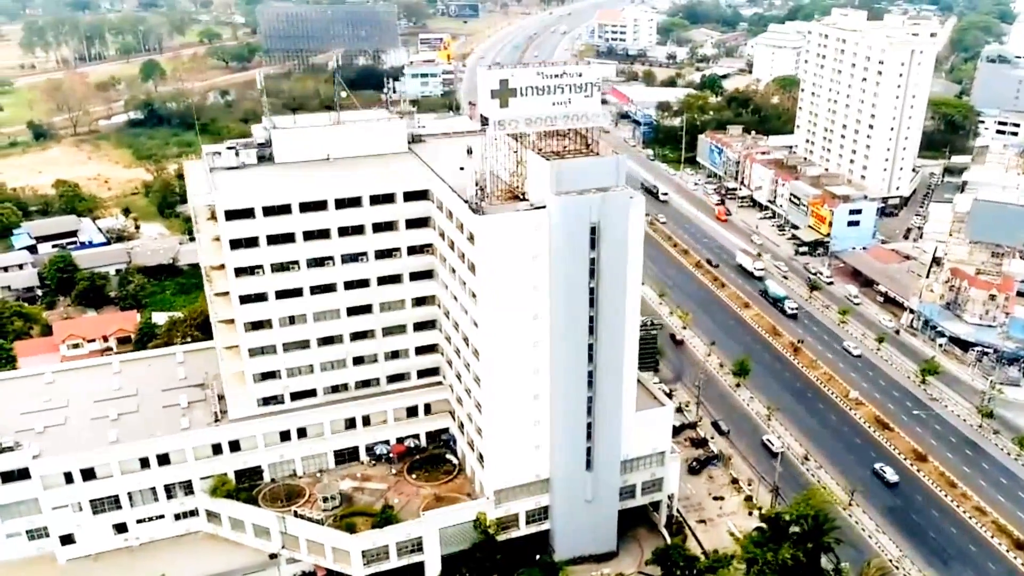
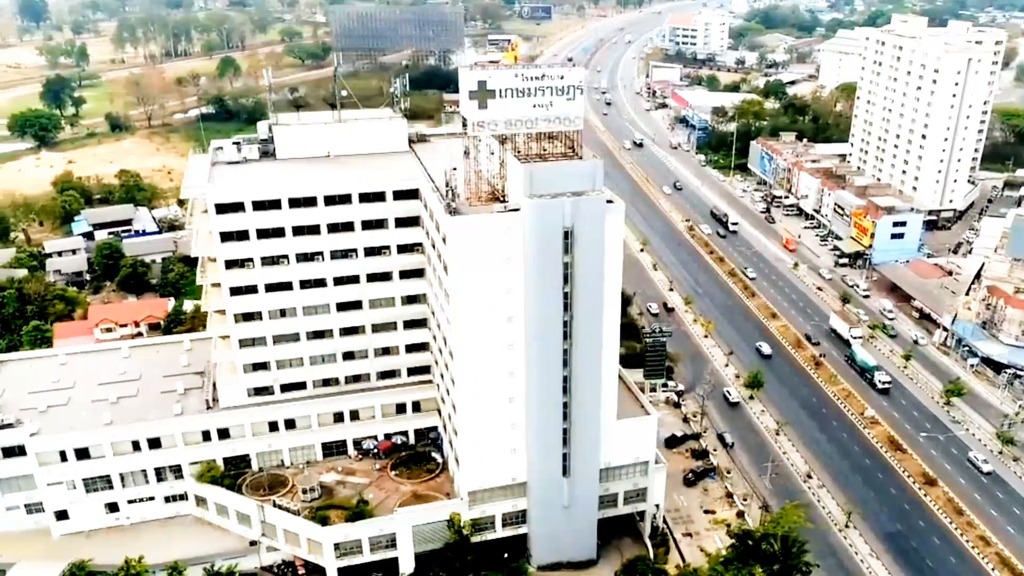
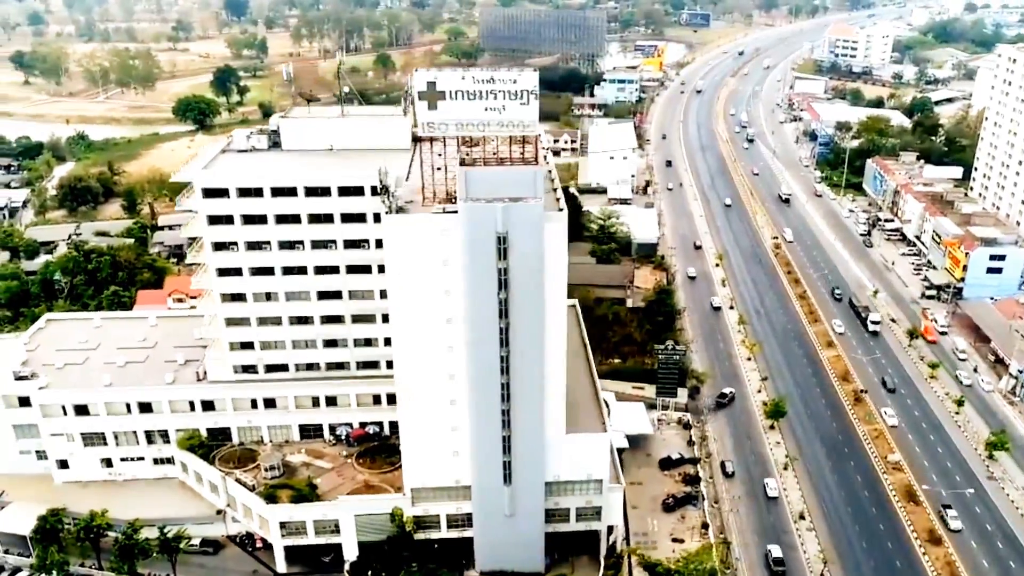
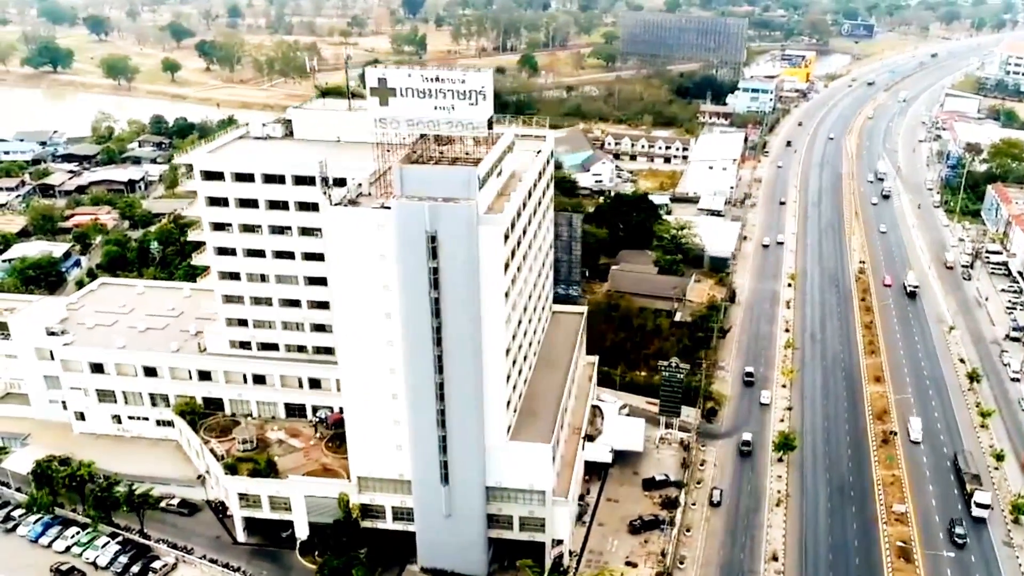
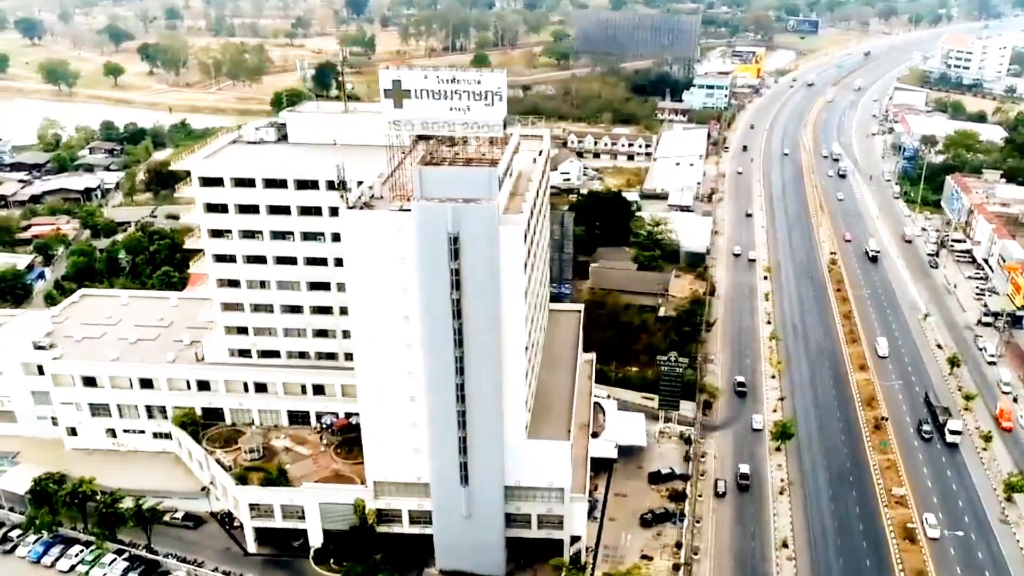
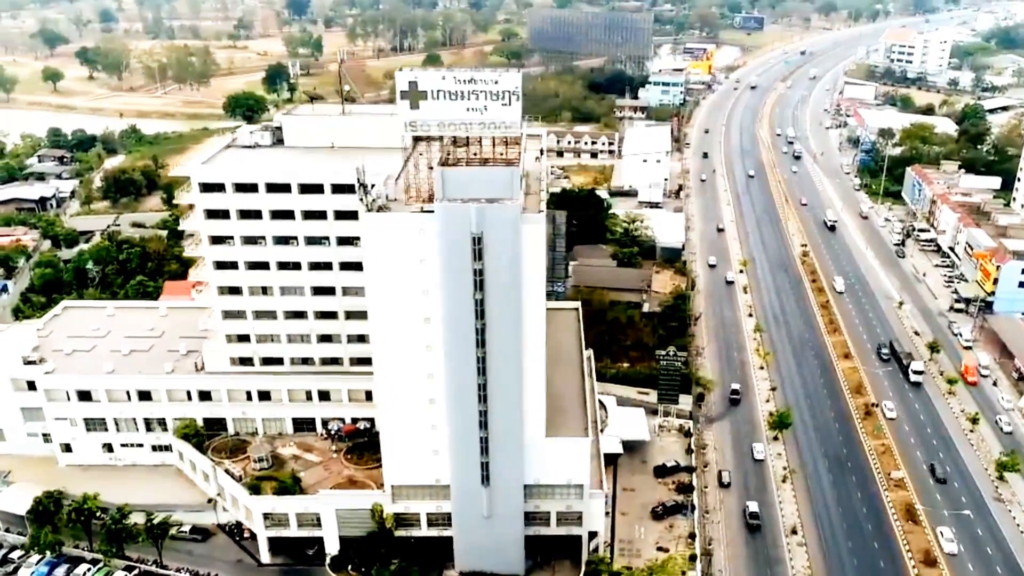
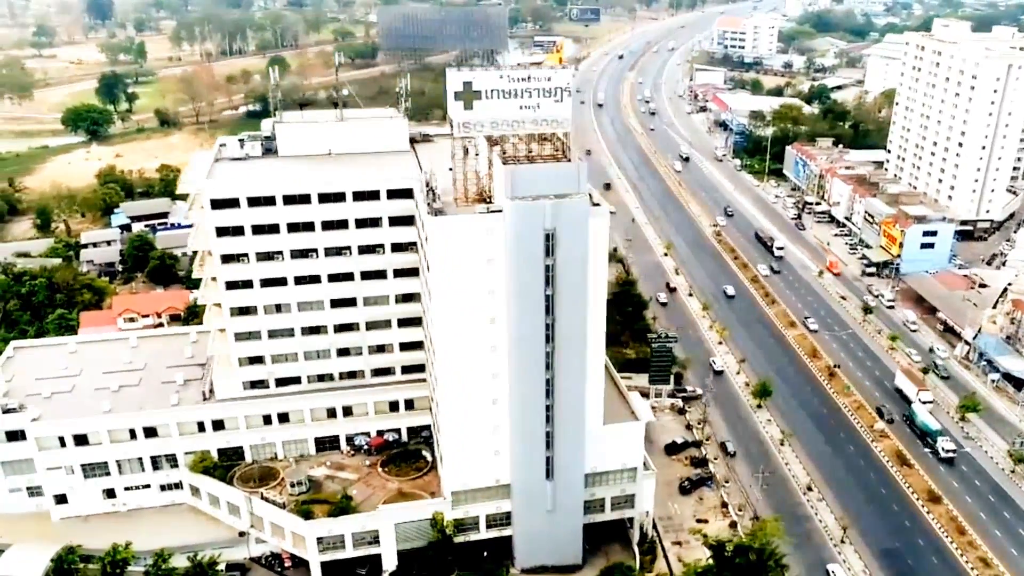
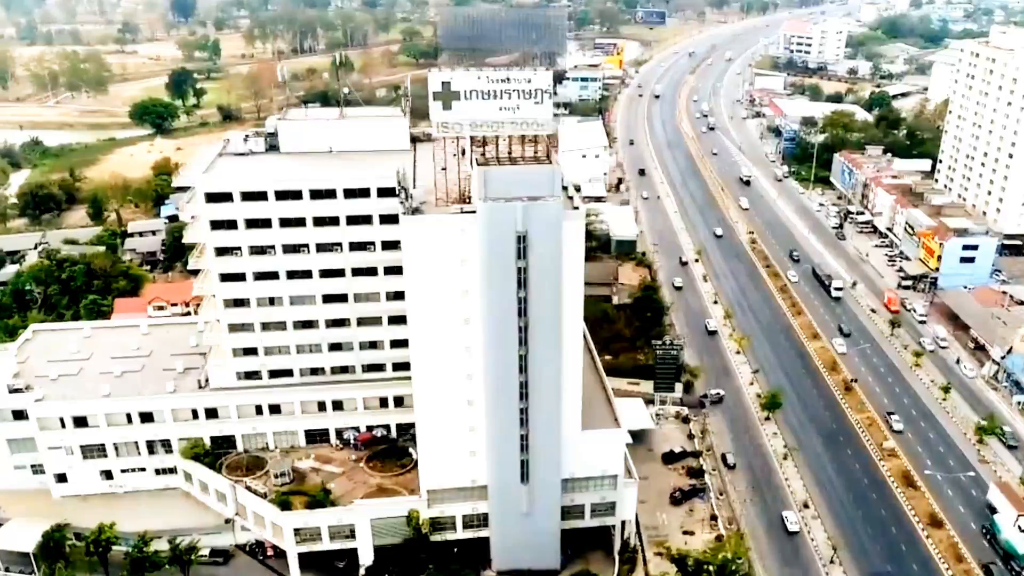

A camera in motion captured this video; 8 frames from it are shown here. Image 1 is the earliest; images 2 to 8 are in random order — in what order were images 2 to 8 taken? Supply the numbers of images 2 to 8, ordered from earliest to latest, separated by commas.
2, 7, 8, 3, 6, 5, 4
